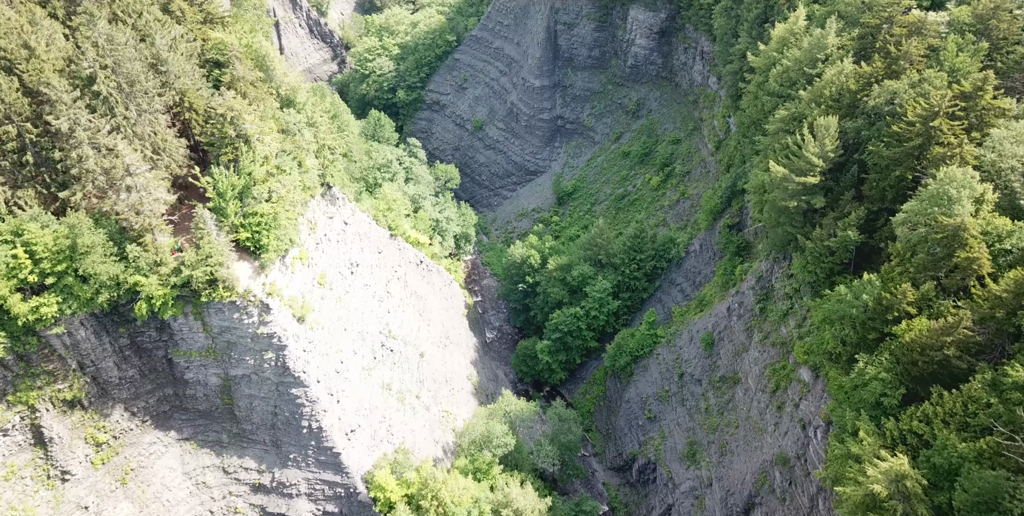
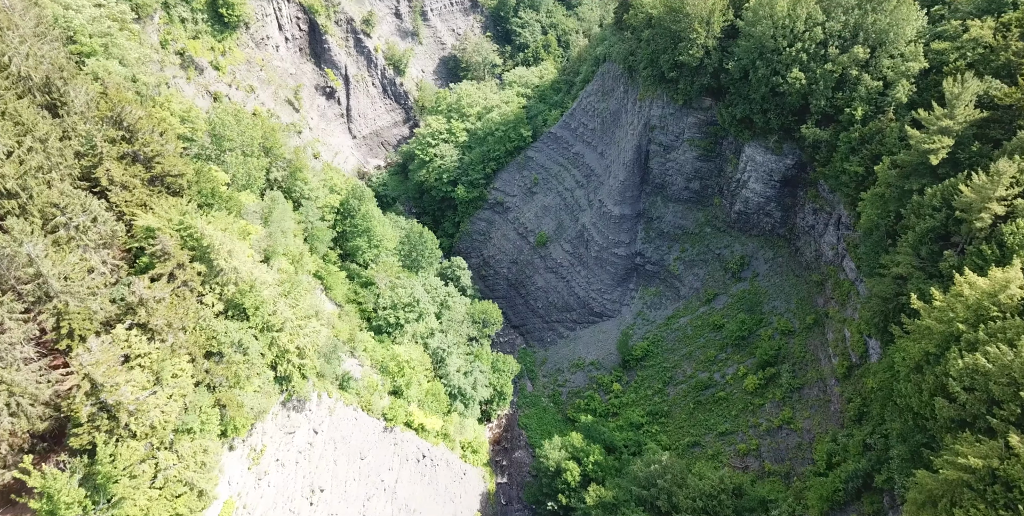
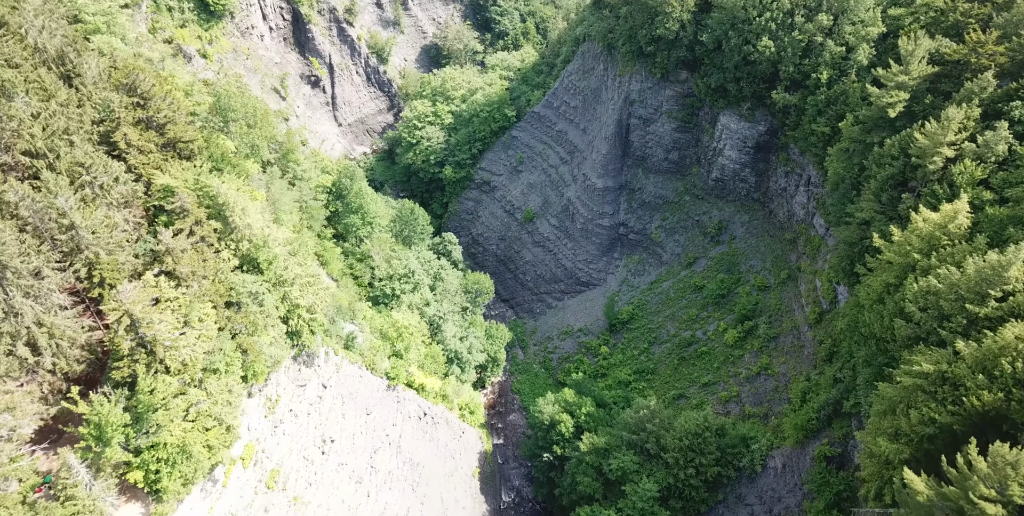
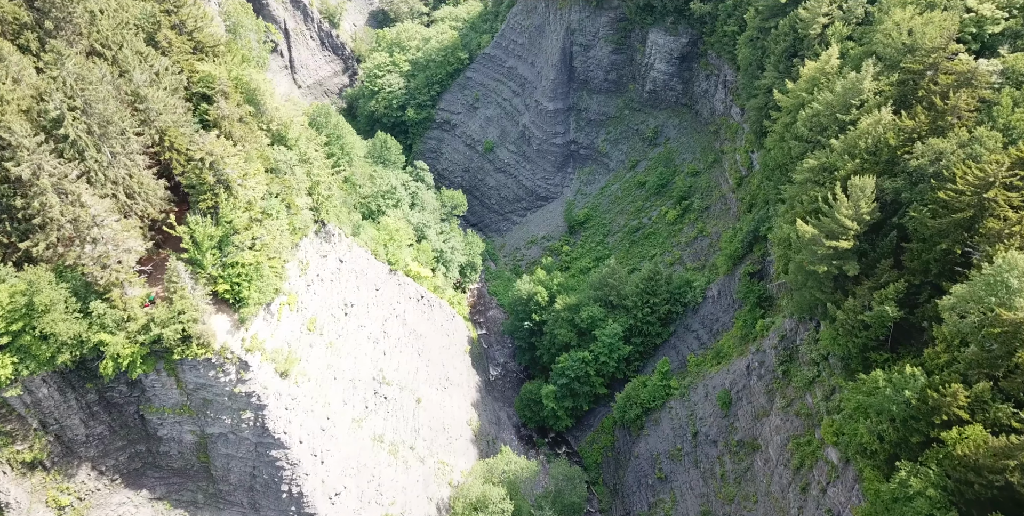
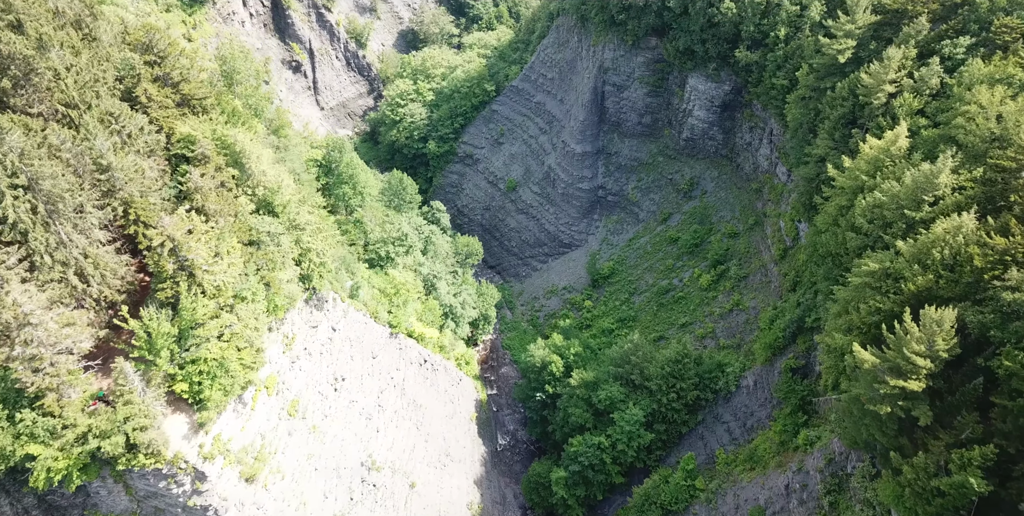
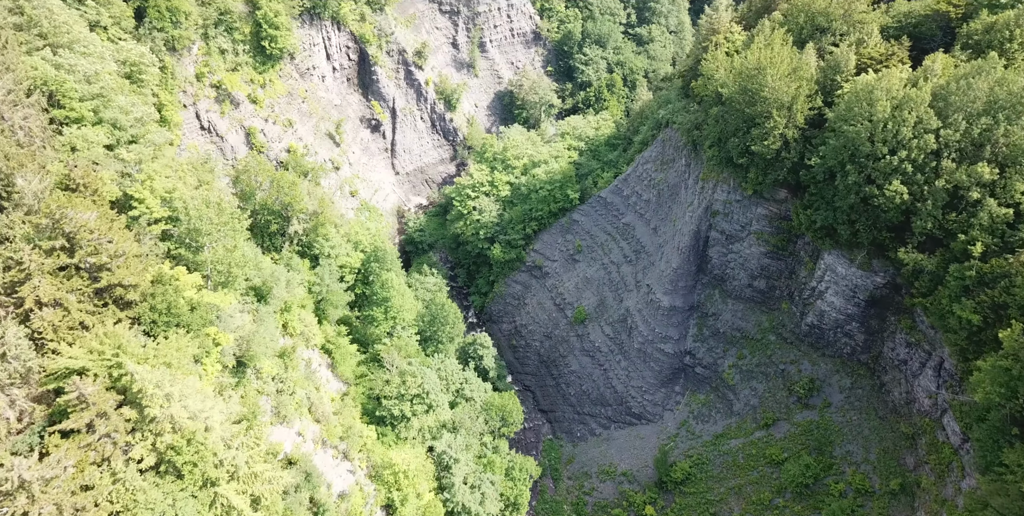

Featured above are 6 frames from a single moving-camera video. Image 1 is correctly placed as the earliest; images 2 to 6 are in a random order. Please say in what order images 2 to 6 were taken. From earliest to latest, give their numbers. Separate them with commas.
4, 5, 3, 2, 6
